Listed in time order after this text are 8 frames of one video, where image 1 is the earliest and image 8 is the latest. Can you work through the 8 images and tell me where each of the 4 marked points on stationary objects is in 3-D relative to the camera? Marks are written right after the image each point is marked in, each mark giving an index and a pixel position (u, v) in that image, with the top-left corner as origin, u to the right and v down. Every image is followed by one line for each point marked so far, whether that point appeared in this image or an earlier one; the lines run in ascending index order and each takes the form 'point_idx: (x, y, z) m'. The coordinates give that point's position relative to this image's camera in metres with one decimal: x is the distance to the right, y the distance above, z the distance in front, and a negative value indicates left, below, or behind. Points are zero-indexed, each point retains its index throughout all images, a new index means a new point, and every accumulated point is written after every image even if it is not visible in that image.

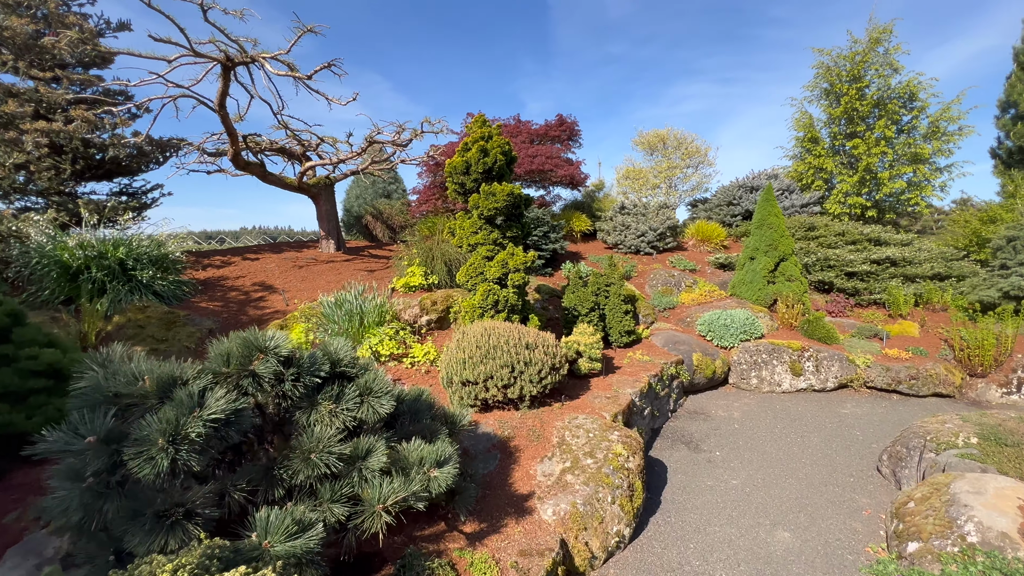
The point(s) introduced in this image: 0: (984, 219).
0: (+11.3, +1.6, +9.2) m
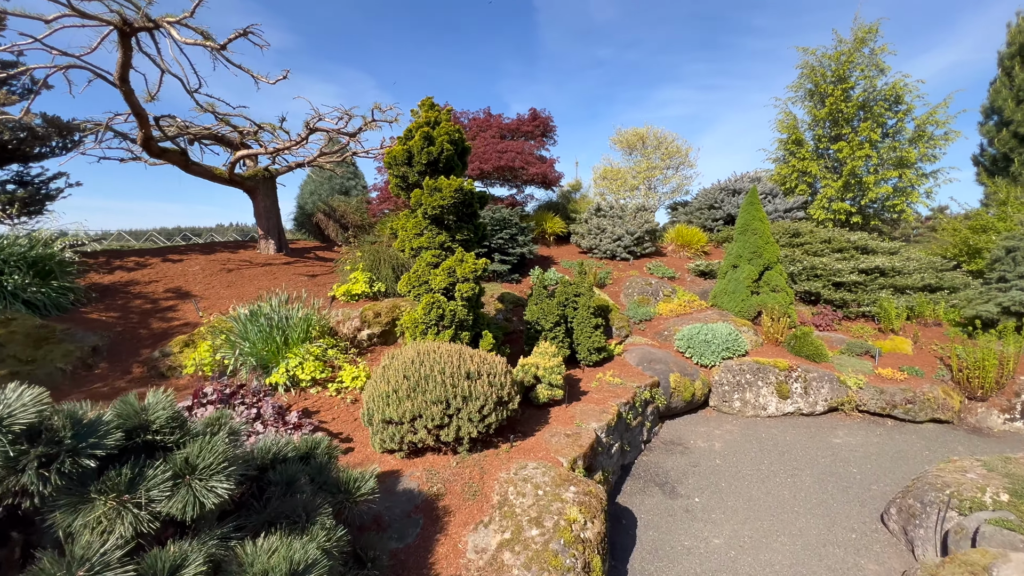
0: (+10.4, +1.4, +8.6) m
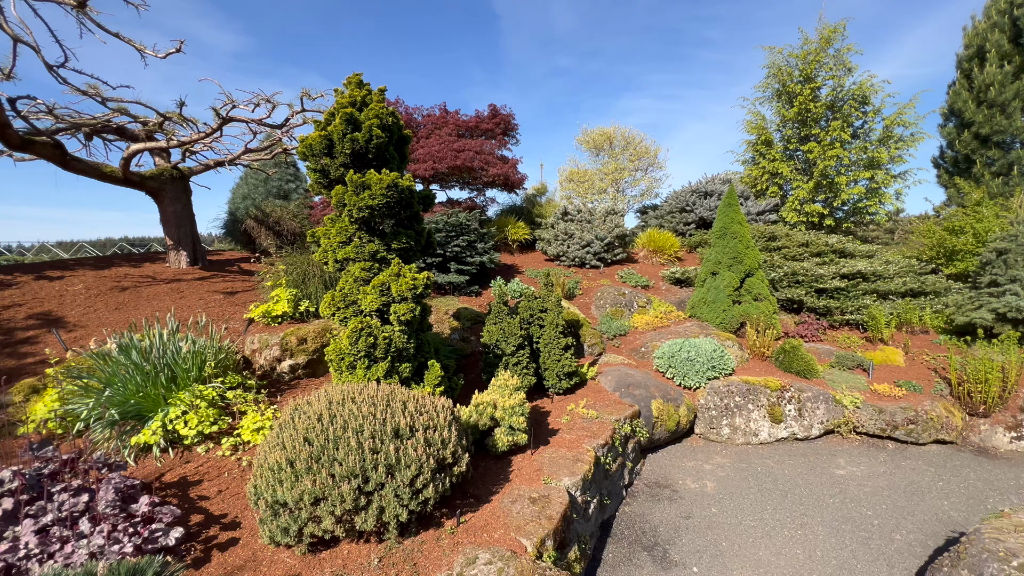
0: (+9.5, +1.3, +8.3) m
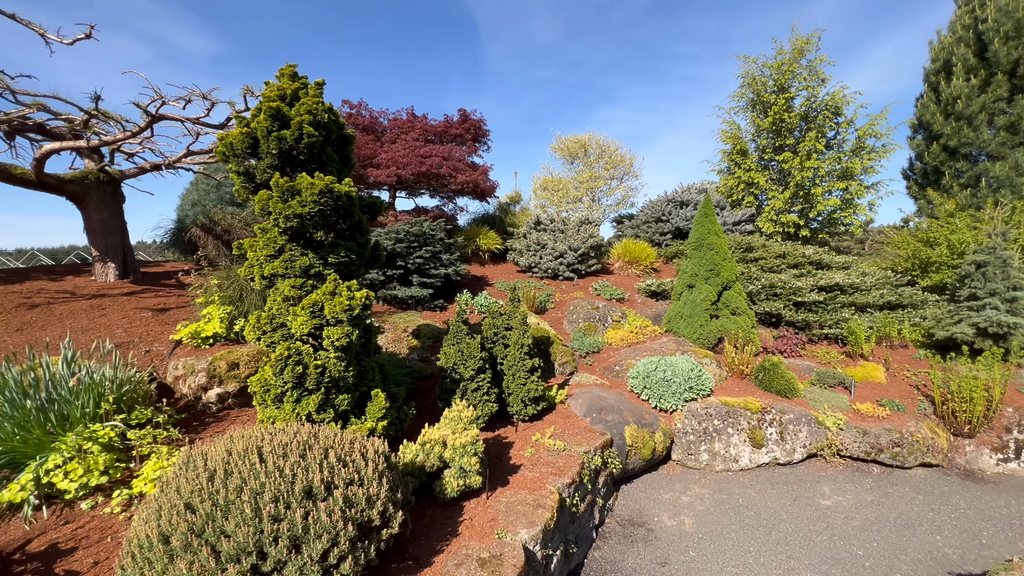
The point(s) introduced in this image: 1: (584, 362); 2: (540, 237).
0: (+8.9, +1.0, +8.2) m
1: (+1.3, -1.4, +7.3) m
2: (+0.7, +1.3, +10.2) m
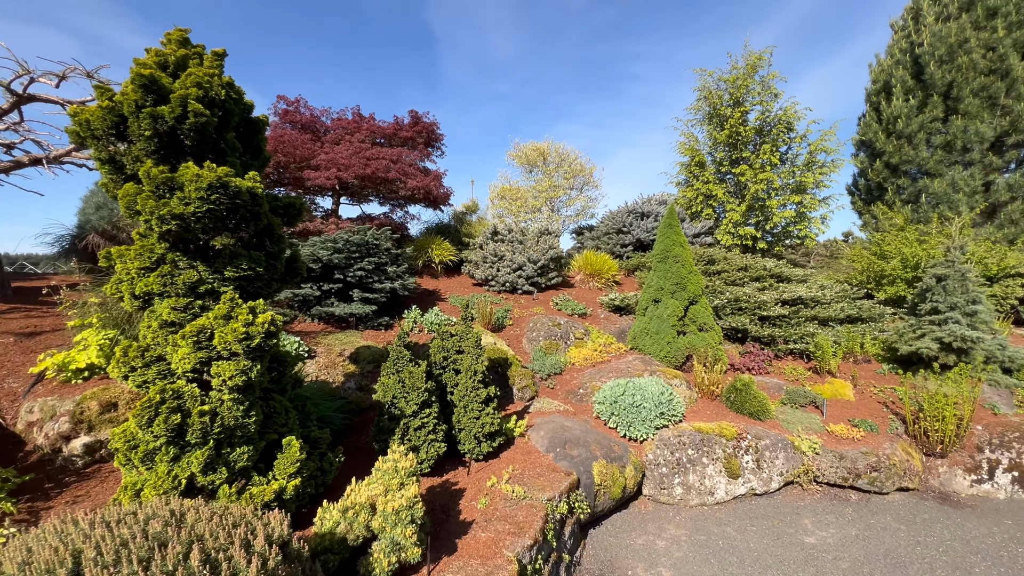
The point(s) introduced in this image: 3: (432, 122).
0: (+8.0, +0.8, +8.4) m
1: (+0.6, -1.7, +6.7) m
2: (-0.3, +1.0, +9.5) m
3: (-2.3, +4.8, +11.2) m
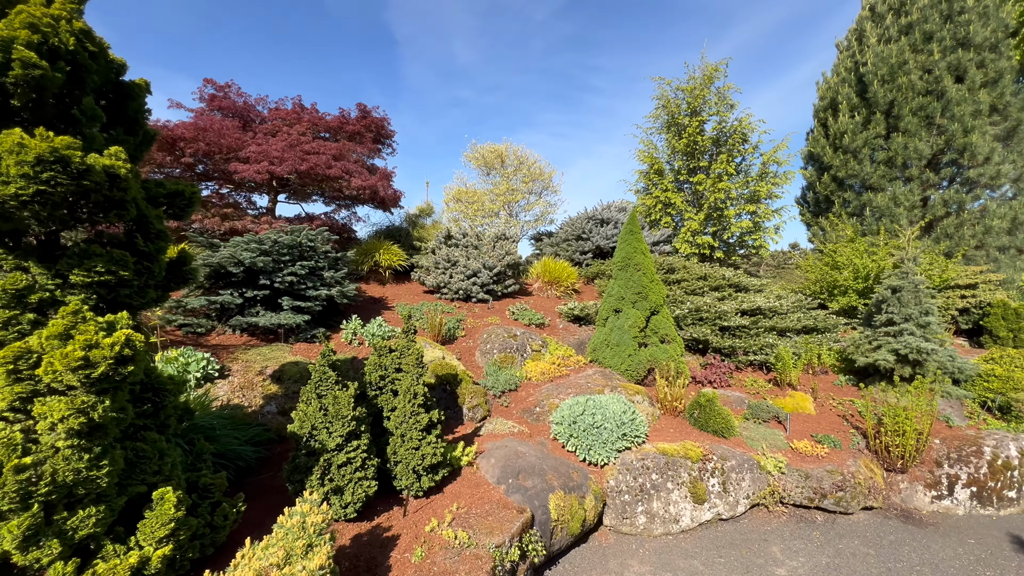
0: (+7.0, +0.5, +8.5) m
1: (-0.2, -1.8, +6.1) m
2: (-1.4, +0.8, +8.9) m
3: (-3.4, +4.6, +10.4) m
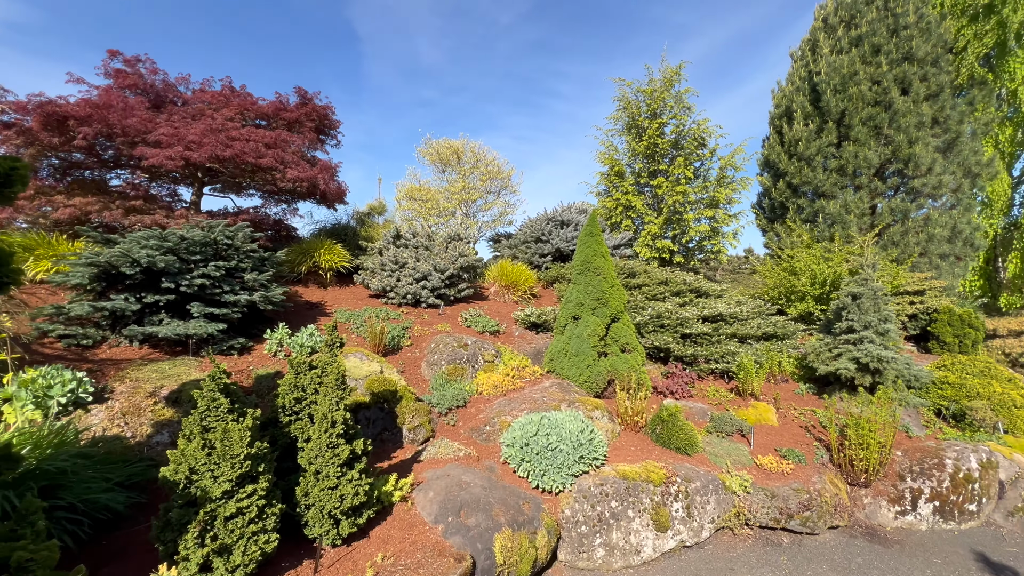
0: (+6.0, +0.4, +8.5) m
1: (-0.9, -1.9, +5.4) m
2: (-2.3, +0.7, +8.1) m
3: (-4.5, +4.5, +9.5) m
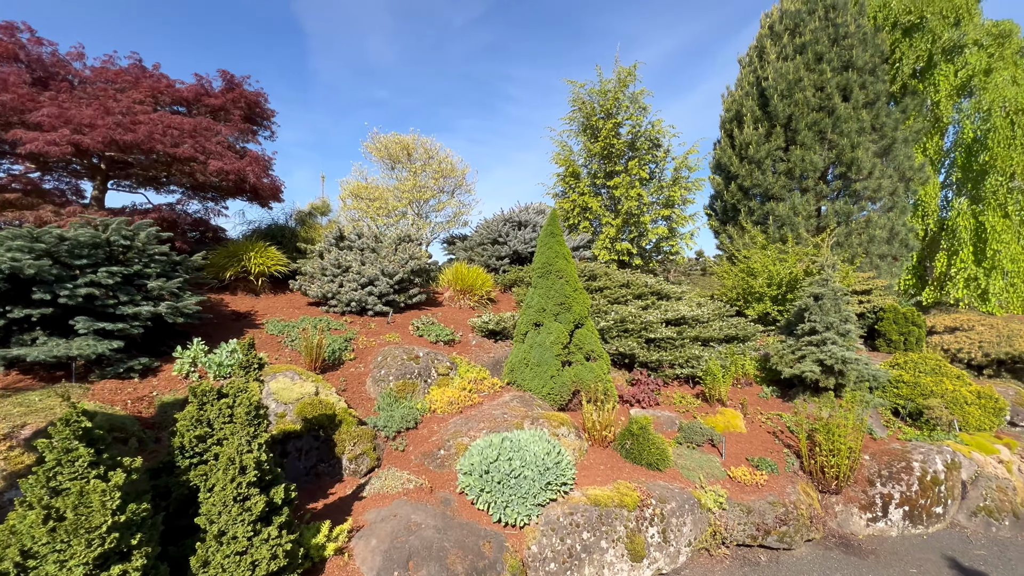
0: (+5.2, +0.4, +8.5) m
1: (-1.4, -2.0, +4.7) m
2: (-3.1, +0.6, +7.3) m
3: (-5.5, +4.3, +8.5) m
